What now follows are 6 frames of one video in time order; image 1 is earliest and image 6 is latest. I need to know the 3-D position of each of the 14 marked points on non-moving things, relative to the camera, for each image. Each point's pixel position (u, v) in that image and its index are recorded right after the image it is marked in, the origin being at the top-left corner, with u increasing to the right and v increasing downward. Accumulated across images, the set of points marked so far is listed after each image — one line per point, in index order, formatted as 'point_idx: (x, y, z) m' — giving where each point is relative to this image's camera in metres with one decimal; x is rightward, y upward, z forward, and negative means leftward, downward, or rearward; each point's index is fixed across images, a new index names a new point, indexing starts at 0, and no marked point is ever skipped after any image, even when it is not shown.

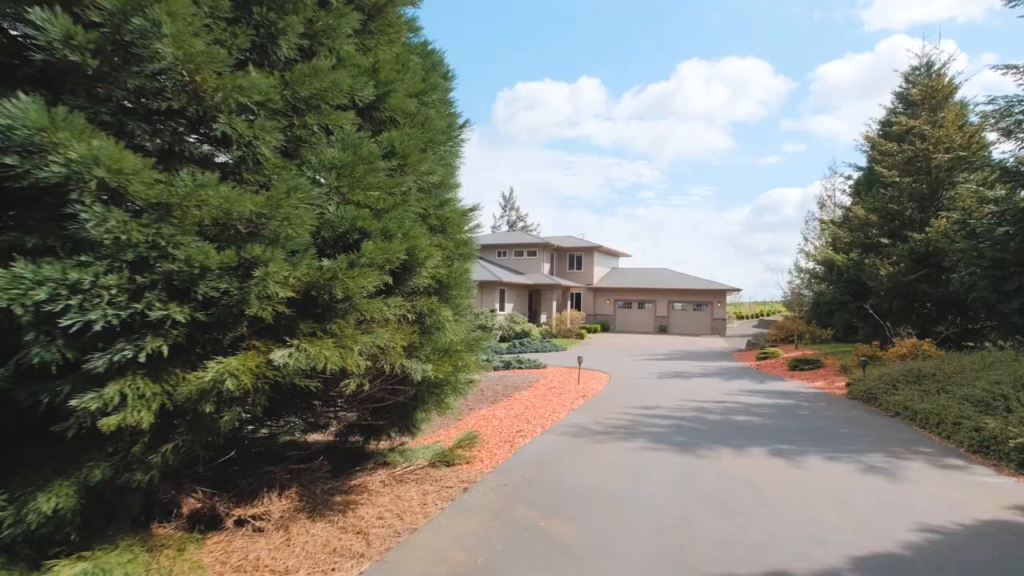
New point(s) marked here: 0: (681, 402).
0: (+3.4, -2.2, +10.1) m
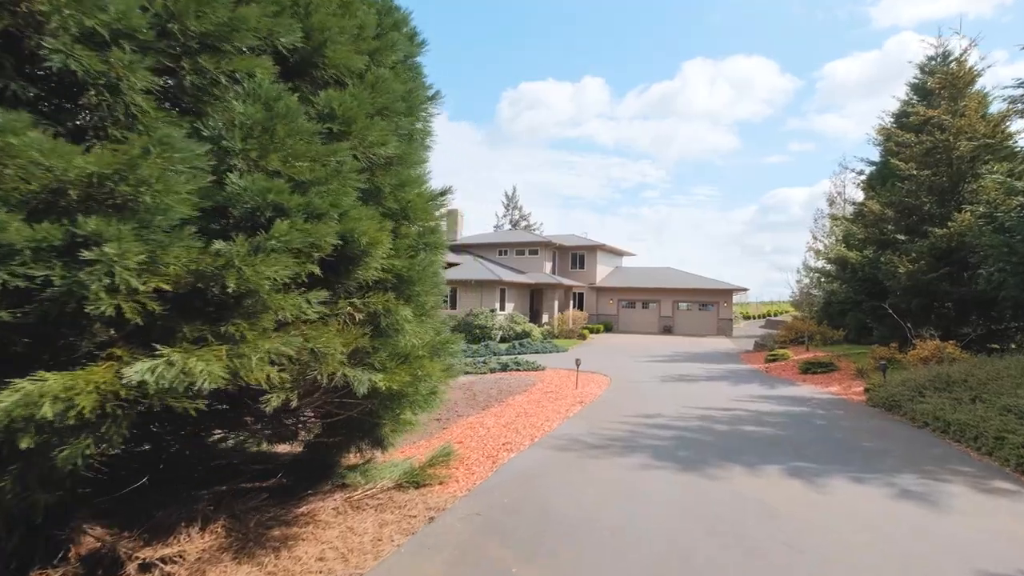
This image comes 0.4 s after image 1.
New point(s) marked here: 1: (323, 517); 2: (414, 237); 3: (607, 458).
0: (+3.2, -2.2, +9.3) m
1: (-1.6, -1.9, +4.3) m
2: (-0.8, +0.4, +4.2) m
3: (+1.1, -2.0, +6.2) m
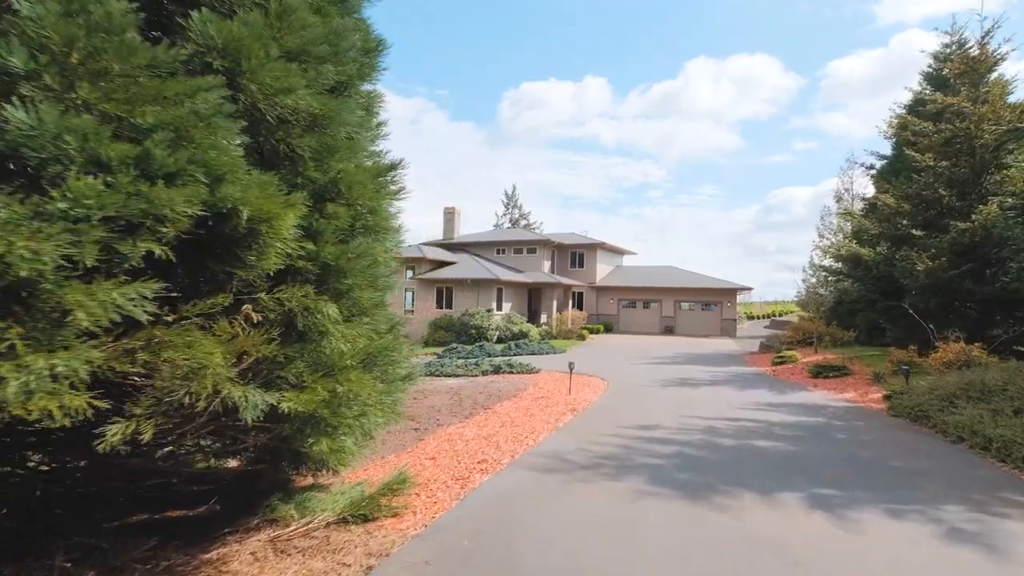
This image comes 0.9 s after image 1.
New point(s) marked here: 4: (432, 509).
0: (+2.9, -2.1, +8.5) m
1: (-1.8, -1.8, +3.4) m
2: (-1.1, +0.5, +3.4) m
3: (+0.9, -2.0, +5.3) m
4: (-0.7, -1.9, +4.6) m
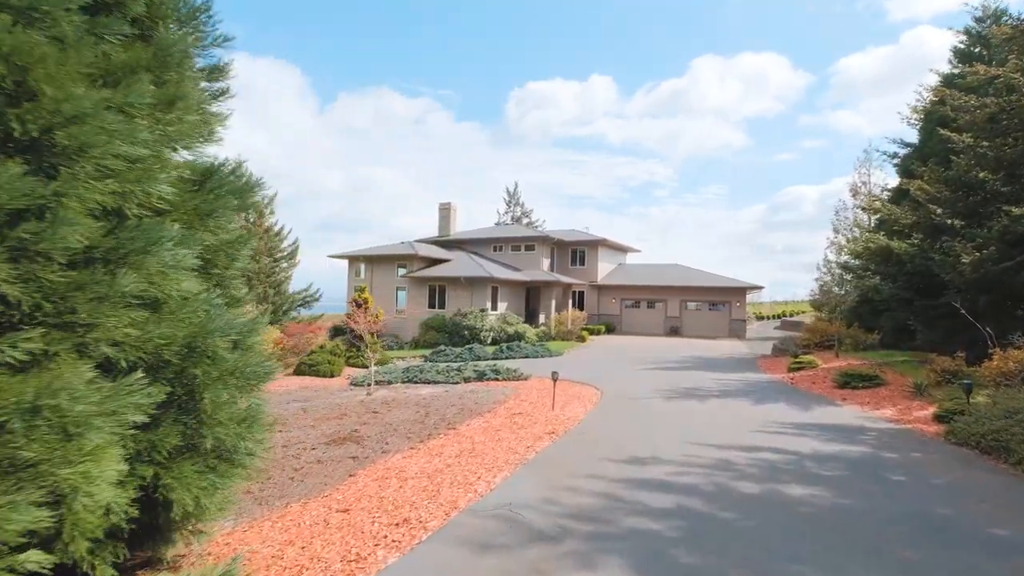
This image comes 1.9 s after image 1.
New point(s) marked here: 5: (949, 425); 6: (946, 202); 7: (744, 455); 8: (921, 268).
0: (+2.4, -2.1, +6.7) m
1: (-2.4, -1.8, +1.7) m
2: (-1.7, +0.5, +1.7) m
3: (+0.3, -1.9, +3.6) m
4: (-1.3, -1.9, +2.8) m
5: (+6.1, -1.9, +7.3) m
6: (+10.7, +2.2, +12.8) m
7: (+2.8, -2.0, +6.3) m
8: (+11.0, +0.5, +14.0) m
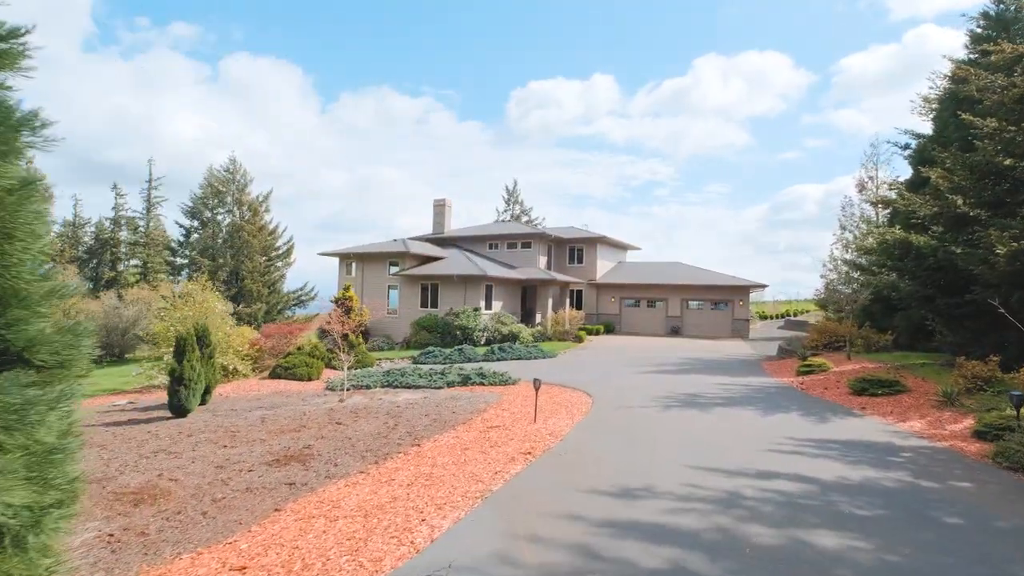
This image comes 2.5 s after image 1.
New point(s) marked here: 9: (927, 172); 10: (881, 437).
0: (+2.0, -2.0, +5.6) m
1: (-2.8, -1.7, +0.6) m
2: (-2.1, +0.6, +0.6) m
3: (-0.1, -1.8, +2.4) m
4: (-1.7, -1.8, +1.7) m
5: (+5.7, -1.9, +6.2) m
6: (+10.4, +2.2, +11.6) m
7: (+2.4, -2.0, +5.2) m
8: (+10.7, +0.6, +12.9) m
9: (+11.2, +3.1, +14.0) m
10: (+5.2, -2.1, +7.3) m
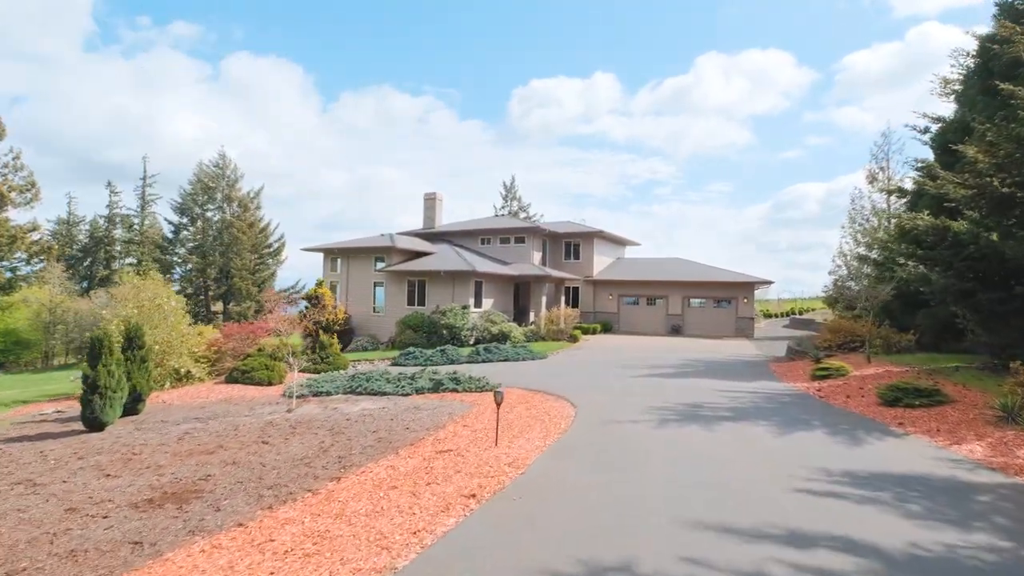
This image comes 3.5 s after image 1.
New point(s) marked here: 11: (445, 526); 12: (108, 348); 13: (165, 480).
0: (+1.4, -1.9, +3.9) m
1: (-3.4, -1.6, -1.1) m
2: (-2.7, +0.7, -1.1) m
3: (-0.7, -1.7, +0.8) m
4: (-2.3, -1.7, 0.0) m
5: (+5.2, -1.7, +4.5) m
6: (+9.8, +2.4, +9.9) m
7: (+1.9, -1.8, +3.5) m
8: (+10.1, +0.8, +11.2) m
9: (+10.6, +3.3, +12.3) m
10: (+4.6, -1.9, +5.7) m
11: (-0.6, -1.9, +4.2) m
12: (-7.8, -1.2, +10.0) m
13: (-4.2, -2.3, +6.3) m
